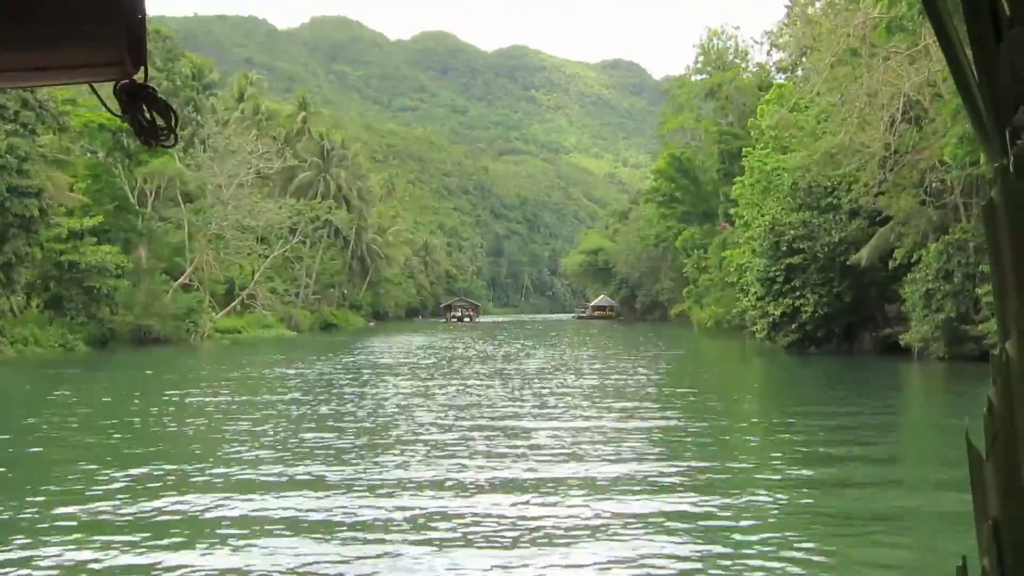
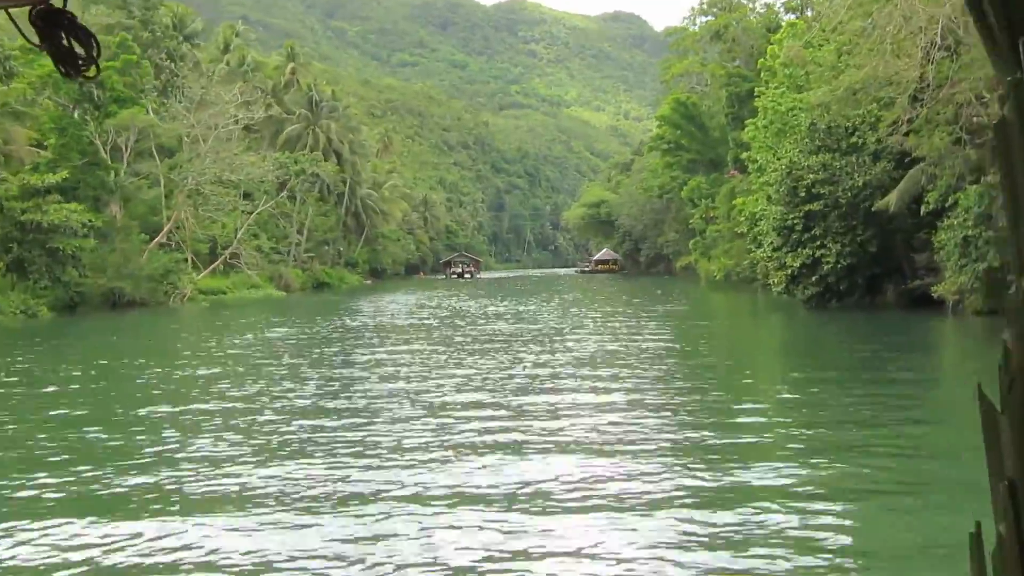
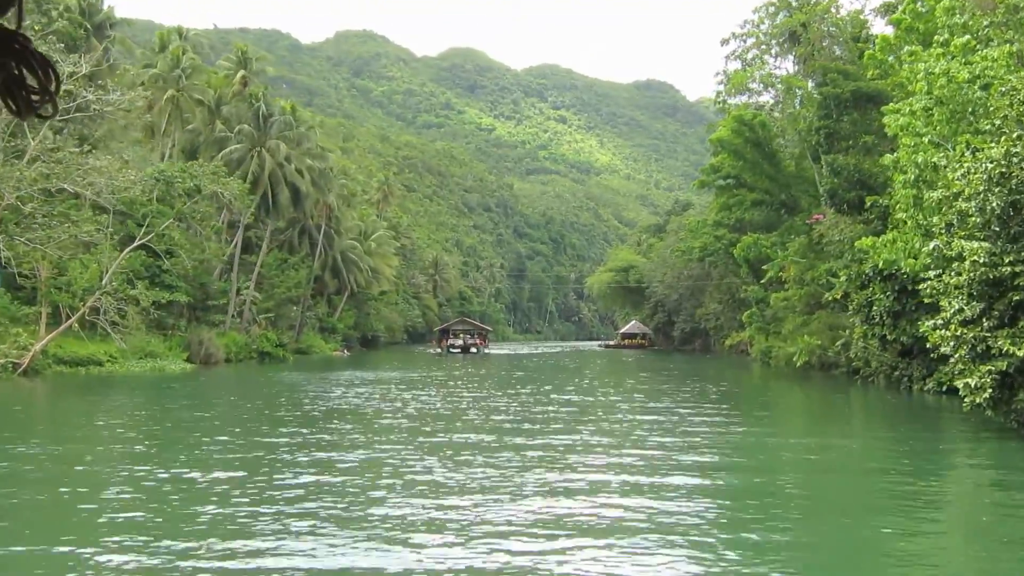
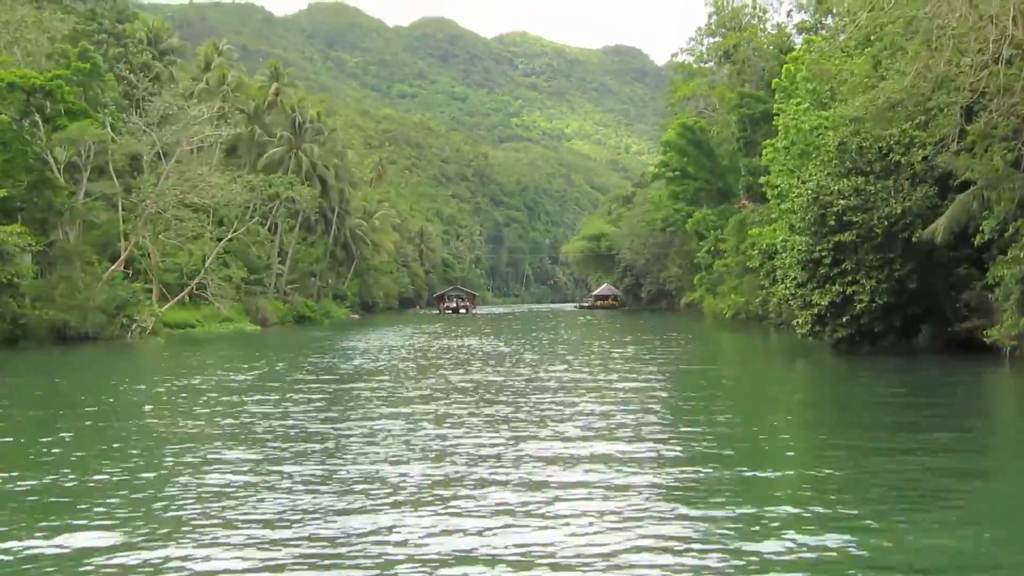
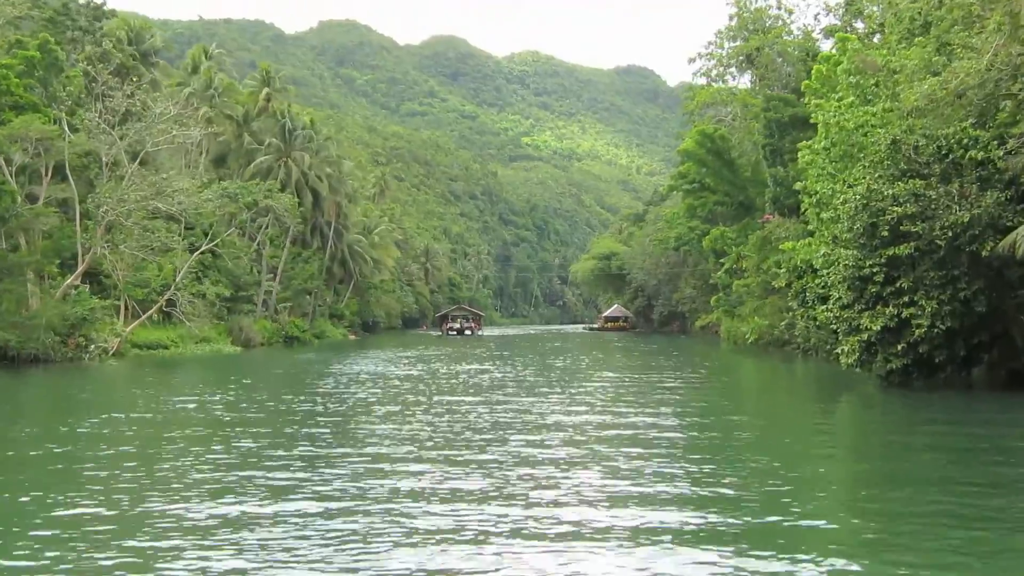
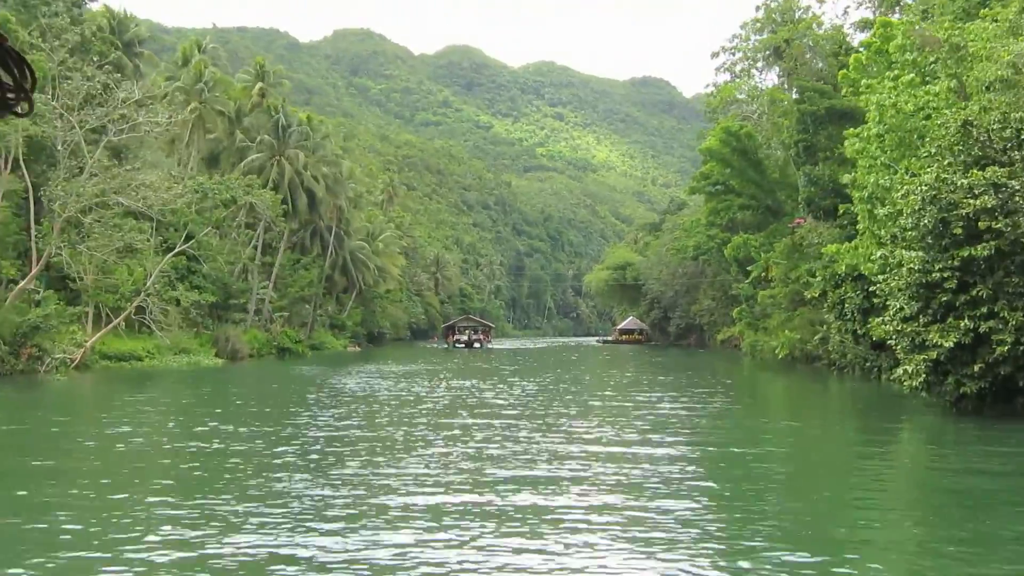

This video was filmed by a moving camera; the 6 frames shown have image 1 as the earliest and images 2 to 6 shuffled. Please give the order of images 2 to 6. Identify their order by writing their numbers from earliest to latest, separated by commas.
2, 4, 5, 6, 3
